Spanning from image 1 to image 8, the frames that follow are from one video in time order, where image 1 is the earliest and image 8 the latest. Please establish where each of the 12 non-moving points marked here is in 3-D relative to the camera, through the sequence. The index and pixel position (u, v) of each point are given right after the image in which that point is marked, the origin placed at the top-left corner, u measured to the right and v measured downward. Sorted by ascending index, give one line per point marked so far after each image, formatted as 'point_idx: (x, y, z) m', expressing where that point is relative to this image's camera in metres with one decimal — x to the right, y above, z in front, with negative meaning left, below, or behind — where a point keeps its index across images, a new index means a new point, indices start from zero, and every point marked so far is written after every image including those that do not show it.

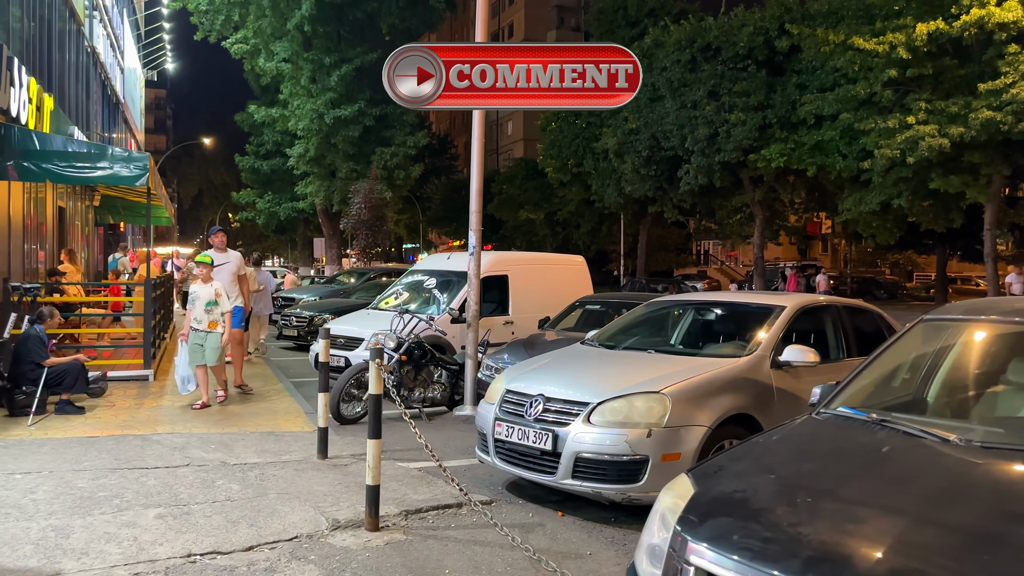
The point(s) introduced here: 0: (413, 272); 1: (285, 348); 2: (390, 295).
0: (-1.3, +0.2, +11.0) m
1: (-4.2, -1.1, +15.3) m
2: (-1.6, -0.1, +10.7) m
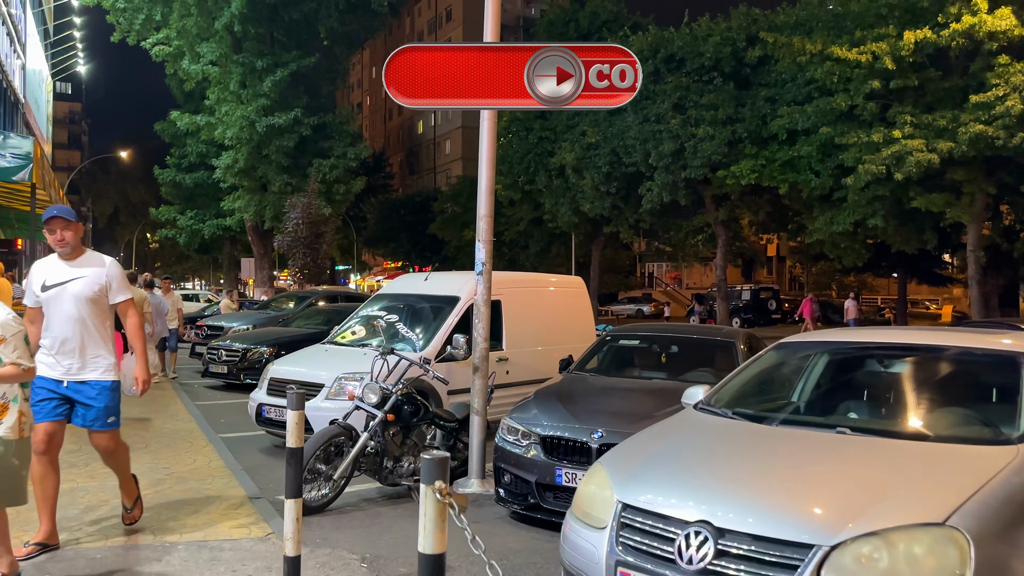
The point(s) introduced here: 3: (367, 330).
0: (-1.4, -0.1, +8.8) m
1: (-4.7, -1.5, +12.9) m
2: (-1.7, -0.4, +8.5) m
3: (-1.5, -0.4, +8.4) m
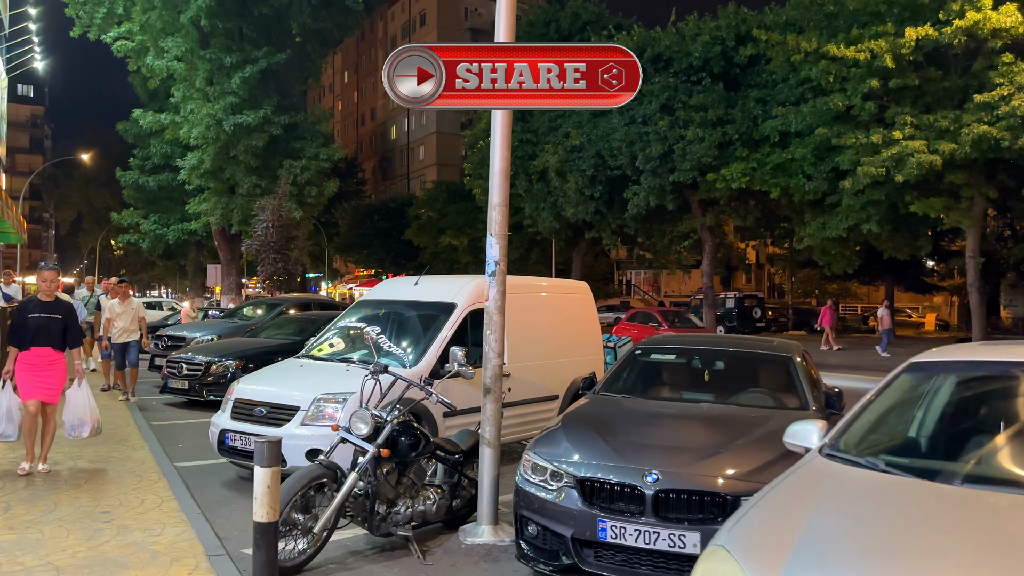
0: (-1.4, -0.1, +7.8) m
1: (-4.8, -1.6, +11.7) m
2: (-1.7, -0.5, +7.5) m
3: (-1.5, -0.5, +7.3) m
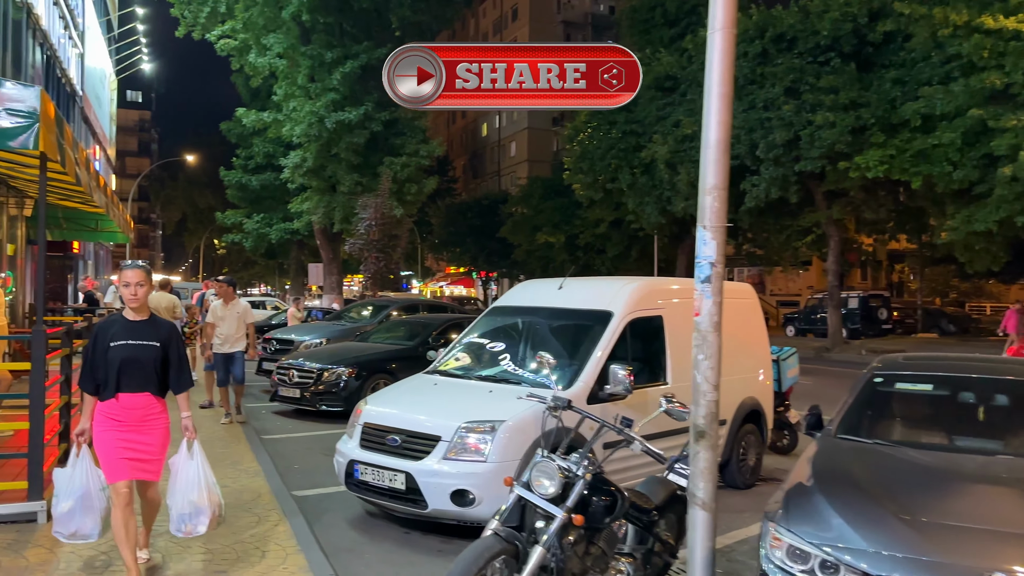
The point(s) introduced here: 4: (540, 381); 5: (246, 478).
0: (-0.2, -0.2, +6.8) m
1: (-3.1, -1.6, +11.0) m
2: (-0.4, -0.5, +6.5) m
3: (-0.3, -0.5, +6.3) m
4: (+0.2, -0.6, +5.7) m
5: (-2.0, -1.4, +6.3) m
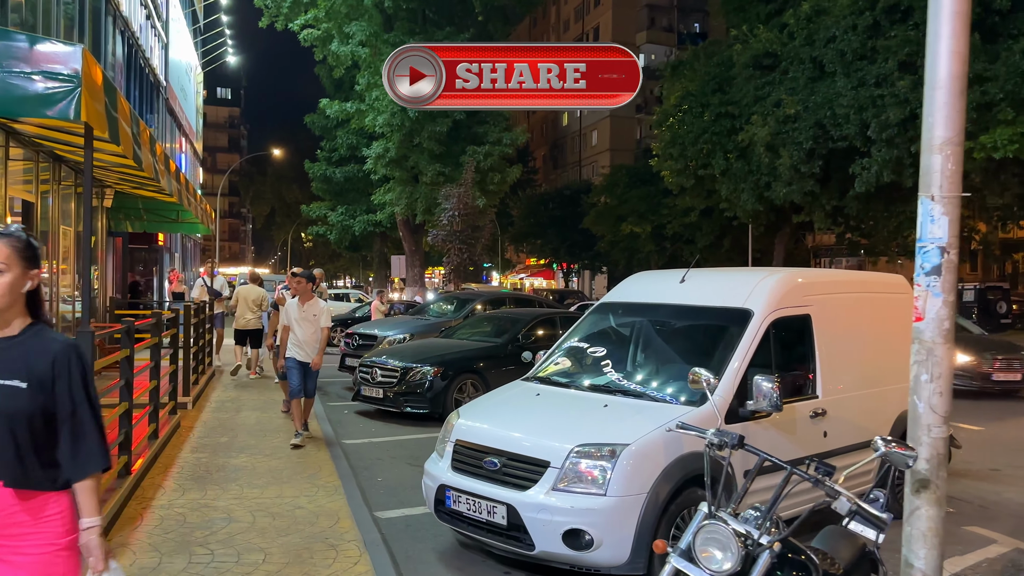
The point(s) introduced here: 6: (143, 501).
0: (+0.6, -0.1, +5.8) m
1: (-1.9, -1.5, +10.4) m
2: (+0.3, -0.5, +5.6) m
3: (+0.5, -0.5, +5.4) m
4: (+0.9, -0.6, +4.7) m
5: (-1.3, -1.4, +5.5) m
6: (-2.3, -1.3, +5.2) m
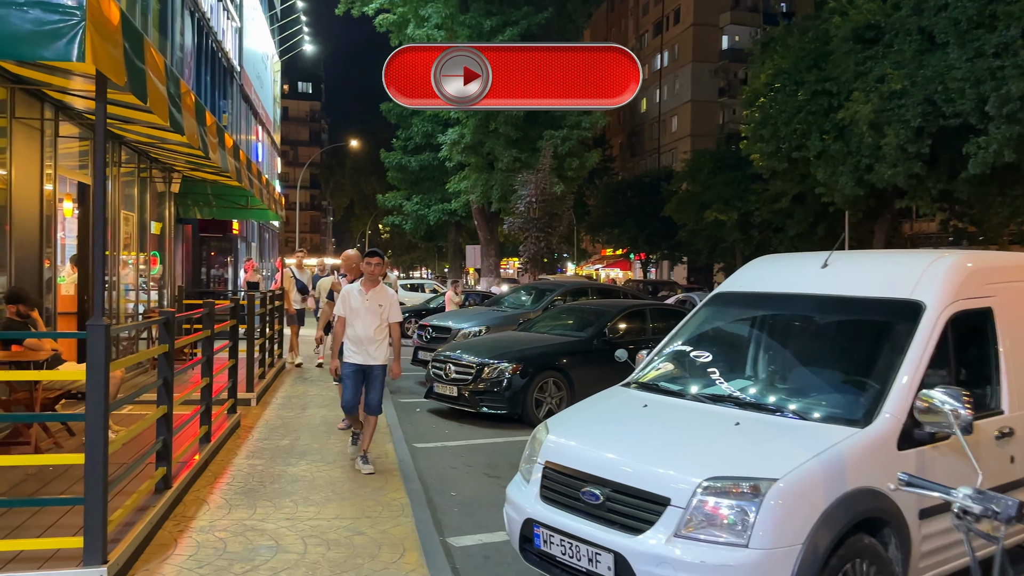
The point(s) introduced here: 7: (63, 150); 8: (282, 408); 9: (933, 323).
0: (+1.2, -0.1, +4.9) m
1: (-0.9, -1.4, +9.6) m
2: (+0.9, -0.4, +4.6) m
3: (+1.0, -0.4, +4.4) m
4: (+1.3, -0.5, +3.7) m
5: (-0.7, -1.3, +4.7) m
6: (-1.8, -1.3, +4.5) m
7: (-4.1, +1.3, +7.7) m
8: (-2.5, -1.3, +8.9) m
9: (+1.9, -0.2, +3.8) m
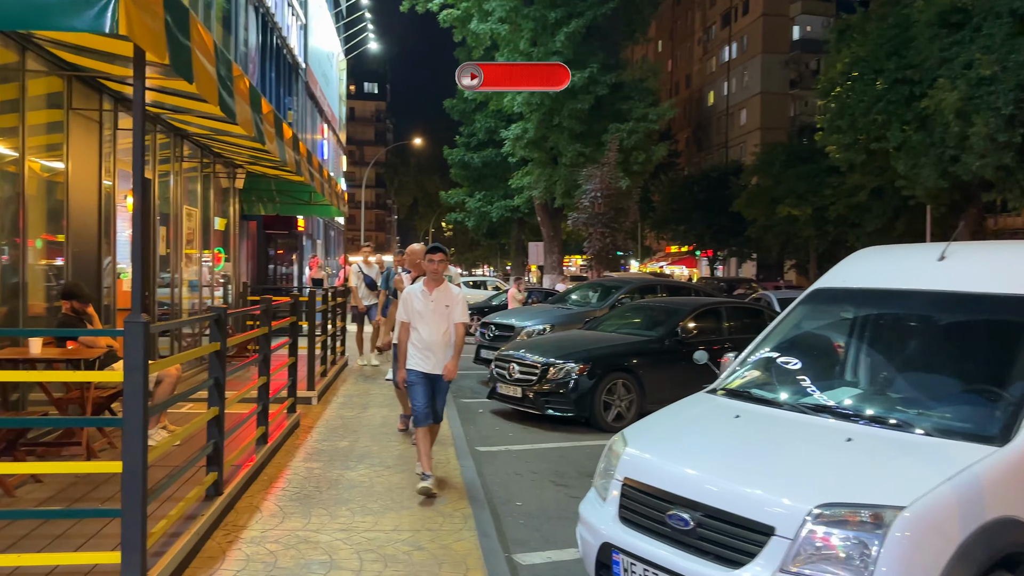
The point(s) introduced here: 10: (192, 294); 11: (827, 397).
0: (+1.6, 0.0, +4.4) m
1: (-0.2, -1.4, +9.3) m
2: (+1.2, -0.4, +4.2) m
3: (+1.3, -0.4, +4.0) m
4: (+1.6, -0.5, +3.2) m
5: (-0.3, -1.3, +4.4) m
6: (-1.4, -1.2, +4.2) m
7: (-3.5, +1.3, +7.6) m
8: (-1.8, -1.2, +8.6) m
9: (+2.2, -0.1, +3.2) m
10: (-4.1, -0.1, +10.5) m
11: (+1.4, -0.5, +3.7) m
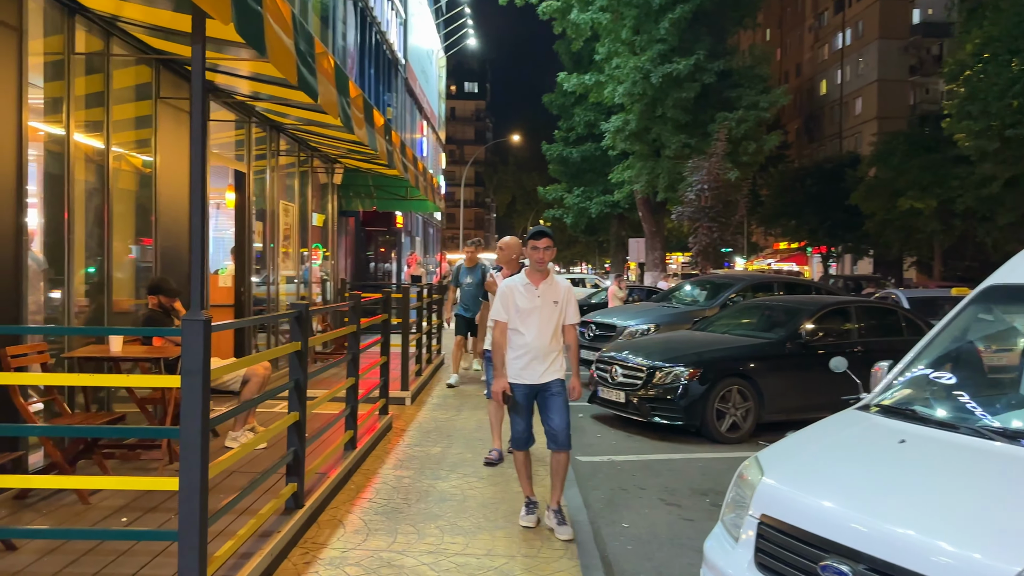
0: (+2.1, 0.0, +3.6) m
1: (+0.9, -1.3, +8.7) m
2: (+1.7, -0.4, +3.5) m
3: (+1.8, -0.4, +3.3) m
4: (+2.0, -0.5, +2.5) m
5: (+0.2, -1.3, +3.9) m
6: (-1.0, -1.2, +3.8) m
7: (-2.6, +1.4, +7.4) m
8: (-0.8, -1.2, +8.3) m
9: (+2.6, -0.1, +2.4) m
10: (-2.8, 0.0, +10.4) m
11: (+1.8, -0.5, +3.0) m
